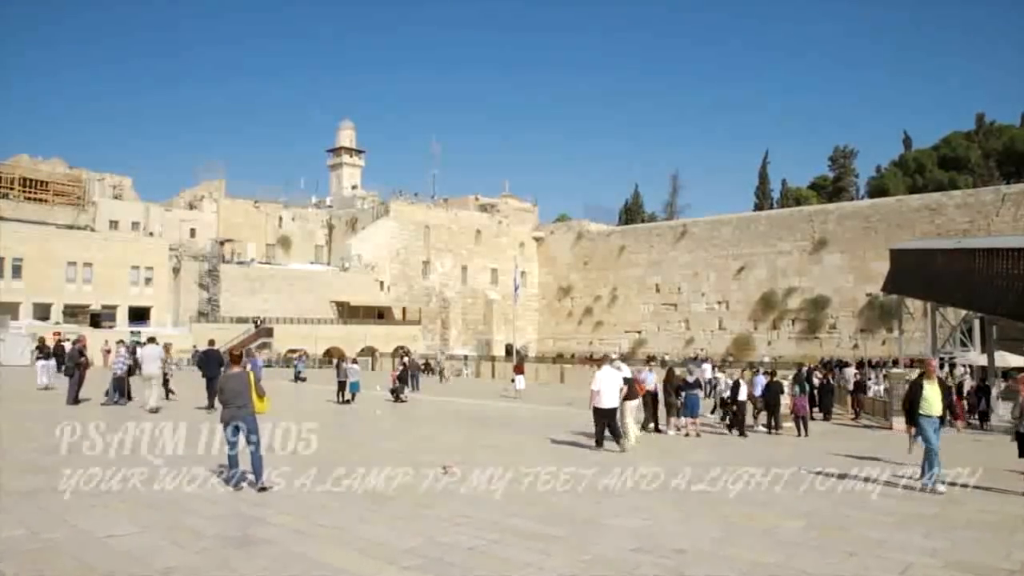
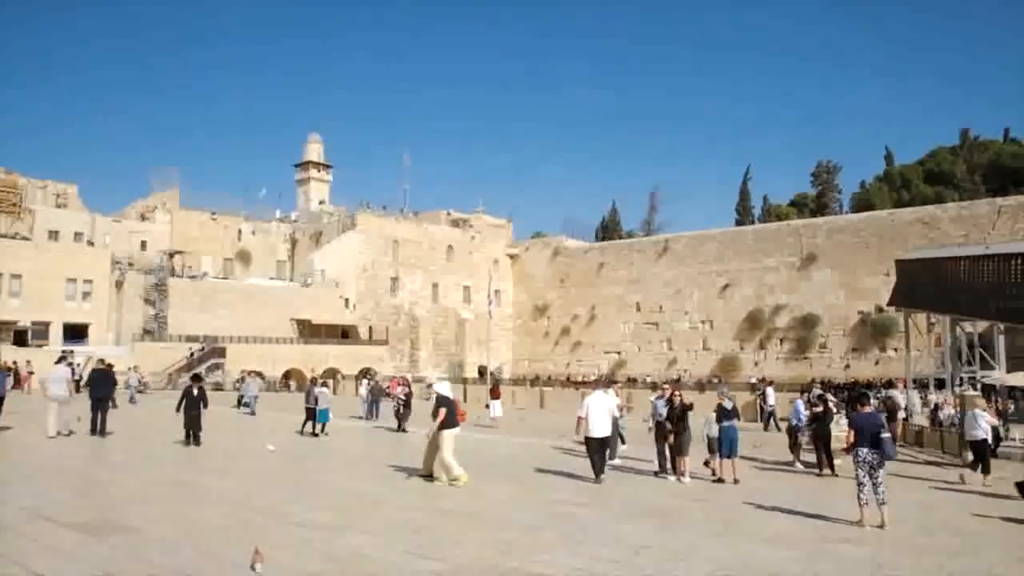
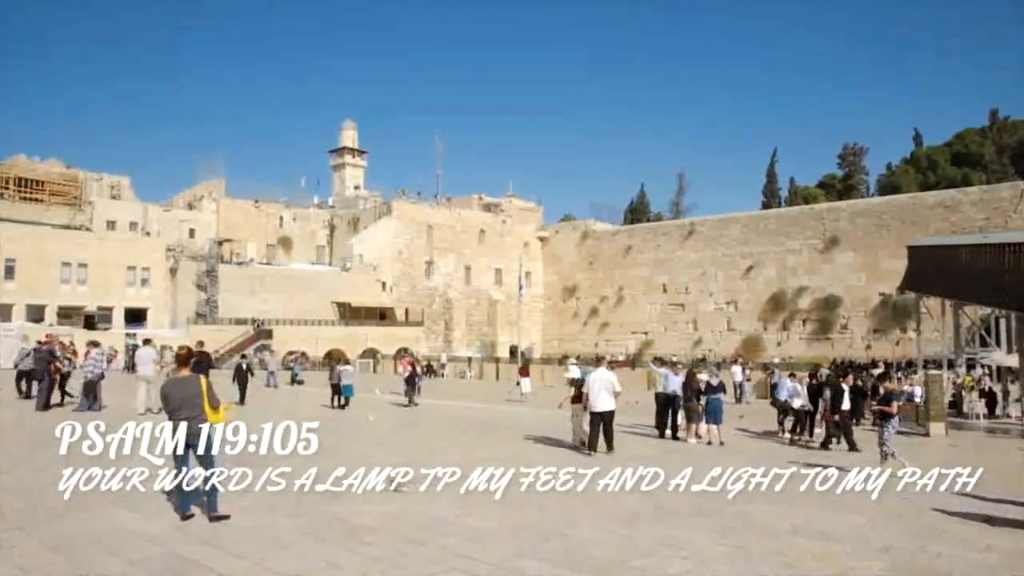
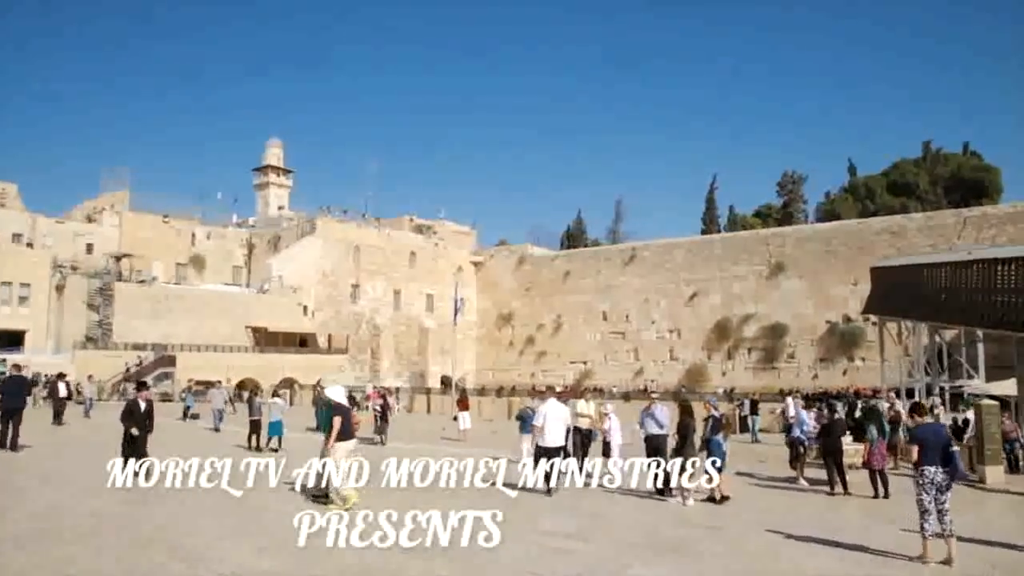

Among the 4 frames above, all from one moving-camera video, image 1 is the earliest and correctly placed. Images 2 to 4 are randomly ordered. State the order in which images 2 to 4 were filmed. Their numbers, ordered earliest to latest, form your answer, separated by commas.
3, 2, 4
